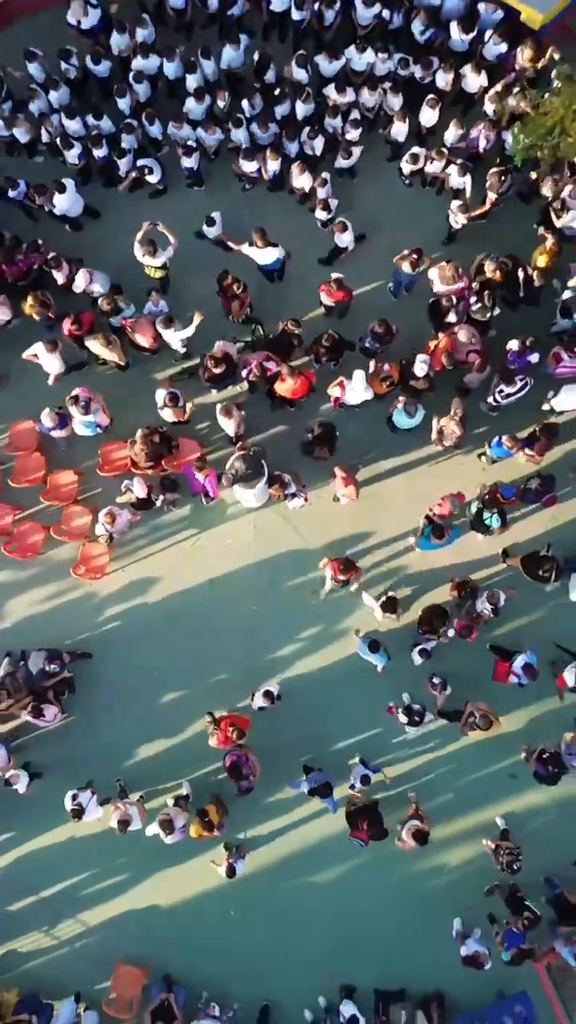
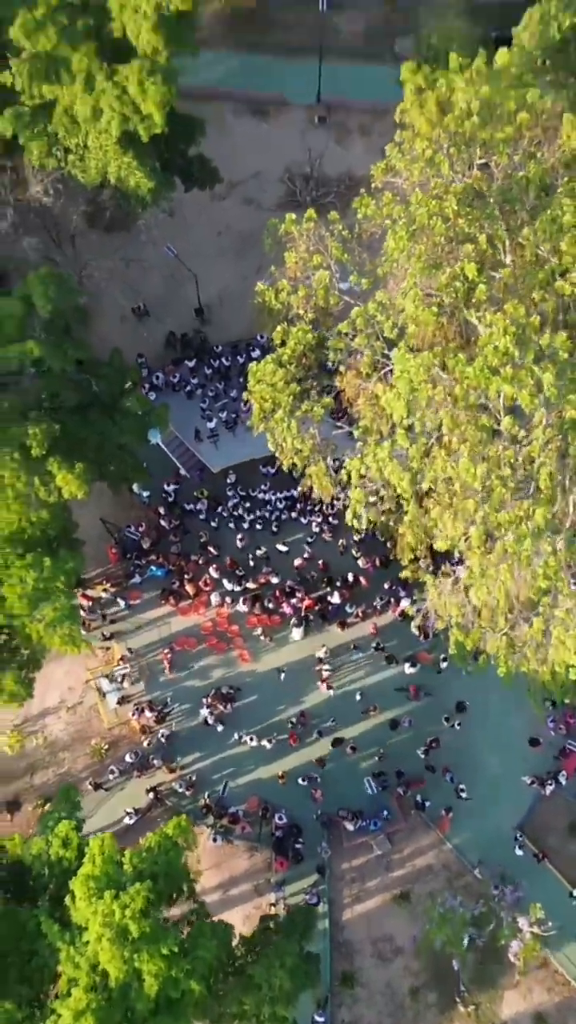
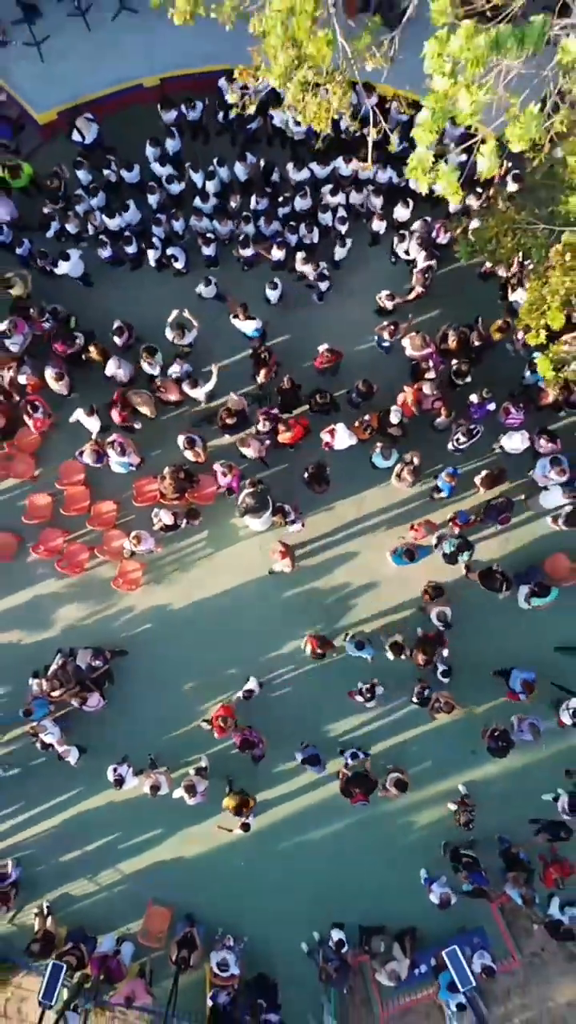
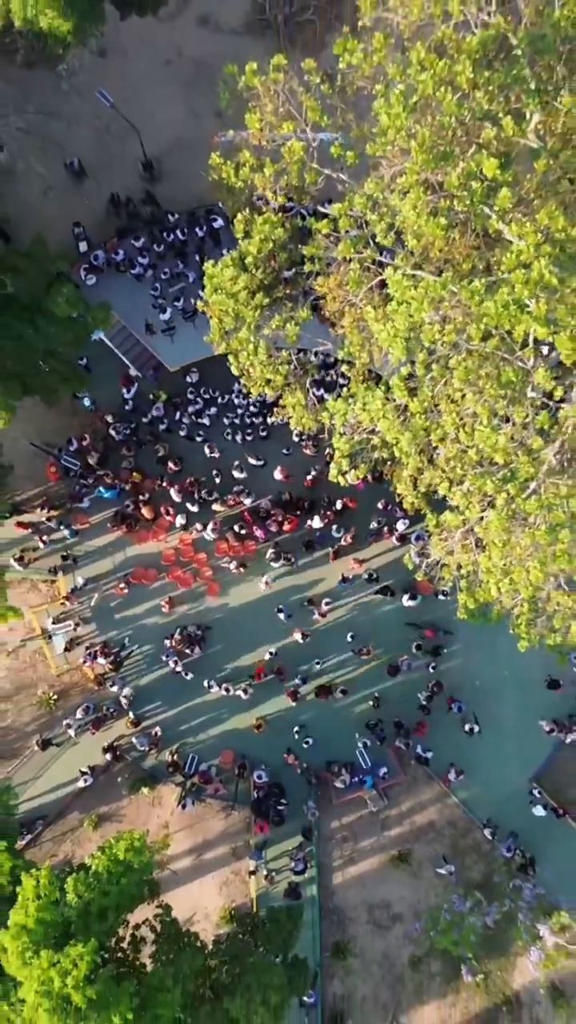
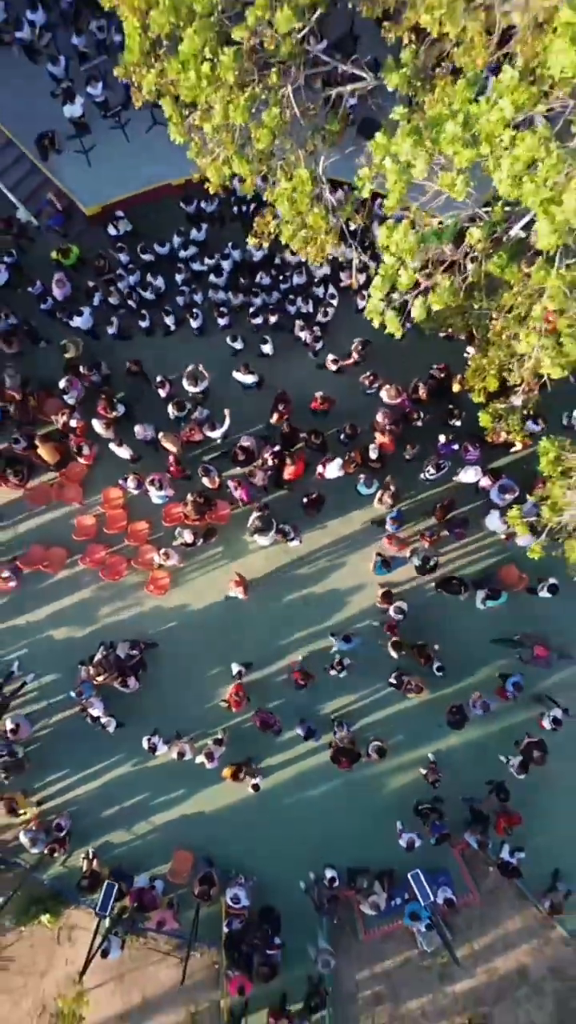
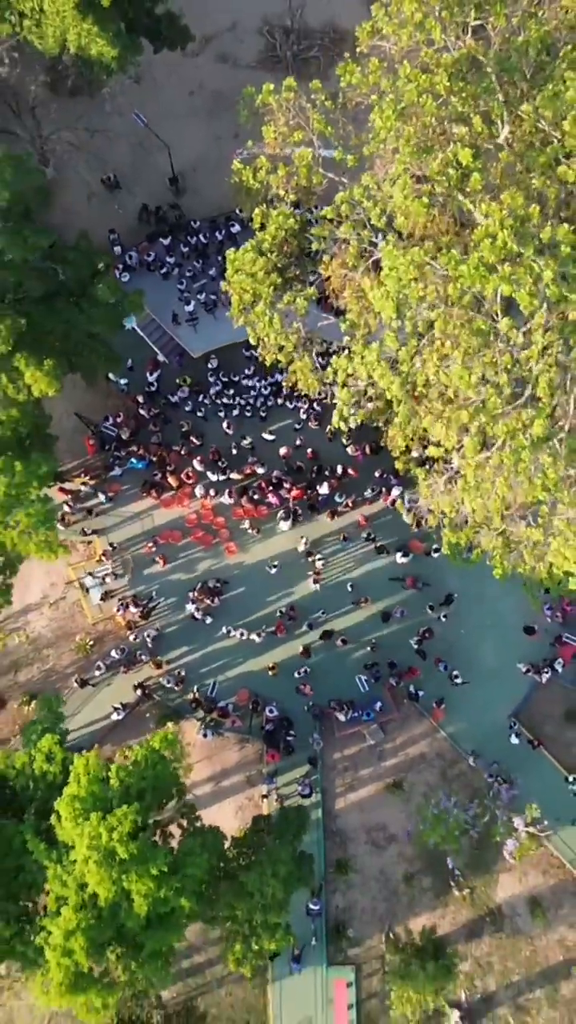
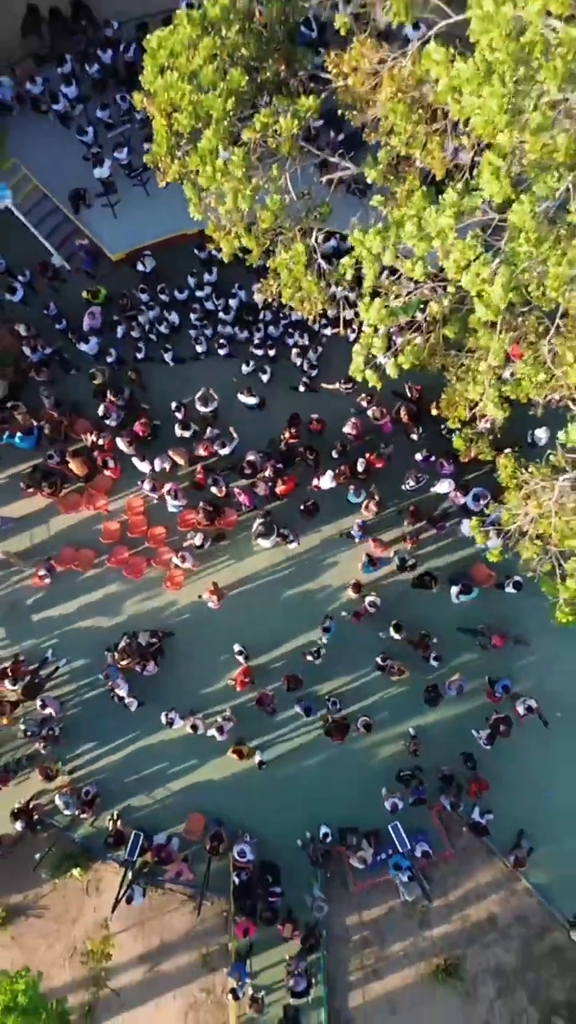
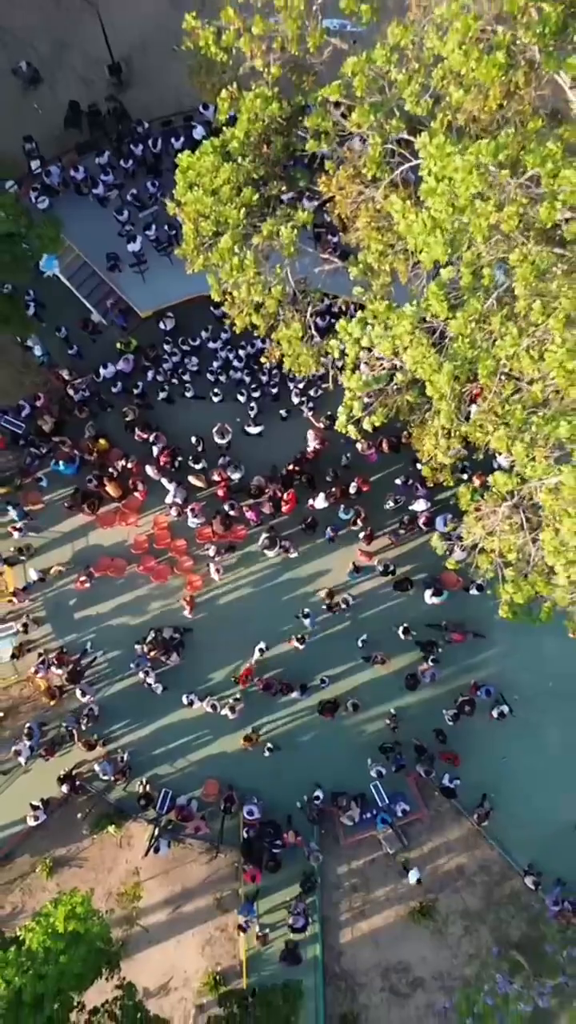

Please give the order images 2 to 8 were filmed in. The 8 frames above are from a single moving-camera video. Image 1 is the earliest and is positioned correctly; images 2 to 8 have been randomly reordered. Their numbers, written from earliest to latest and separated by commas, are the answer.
3, 5, 7, 8, 4, 6, 2
